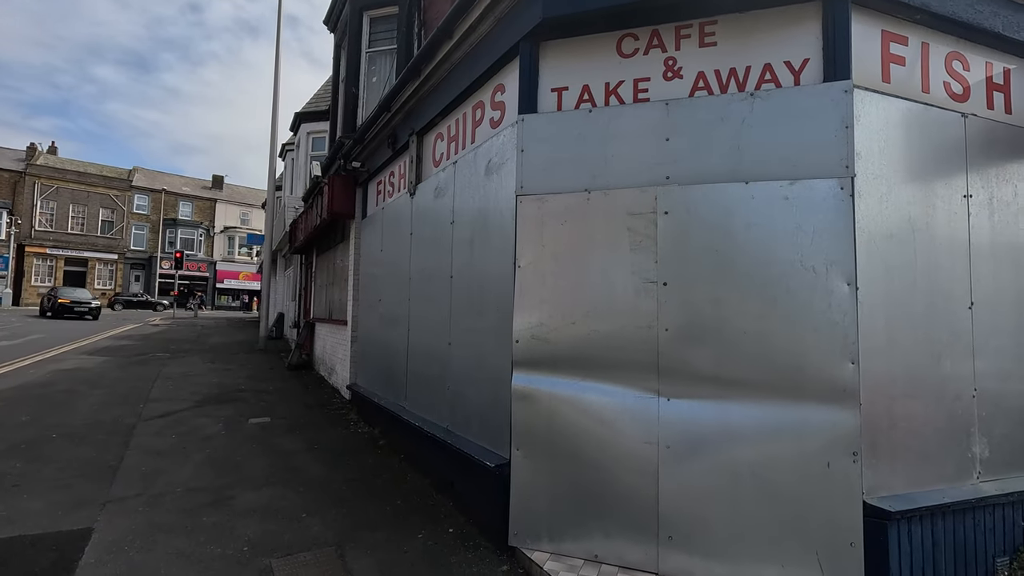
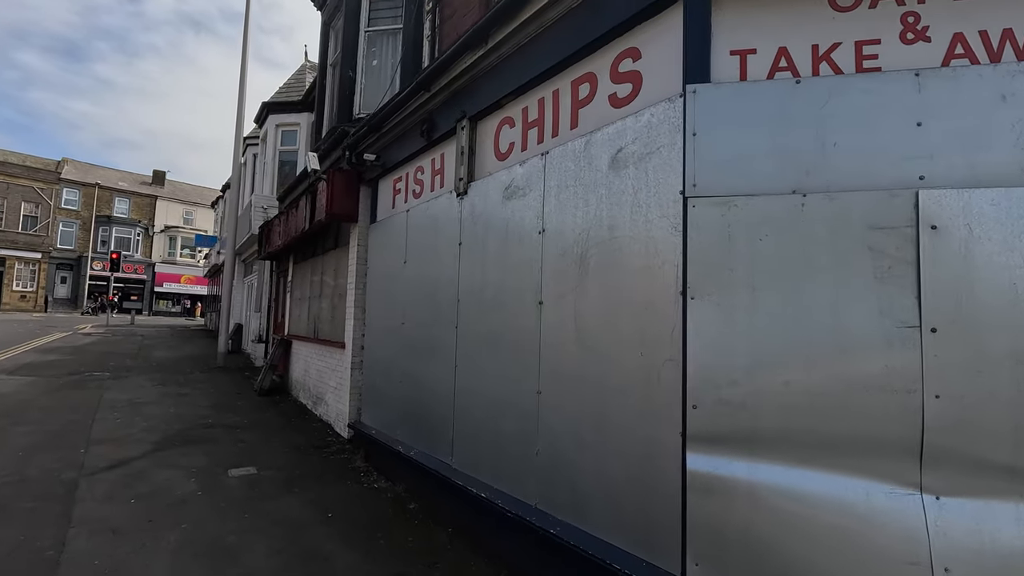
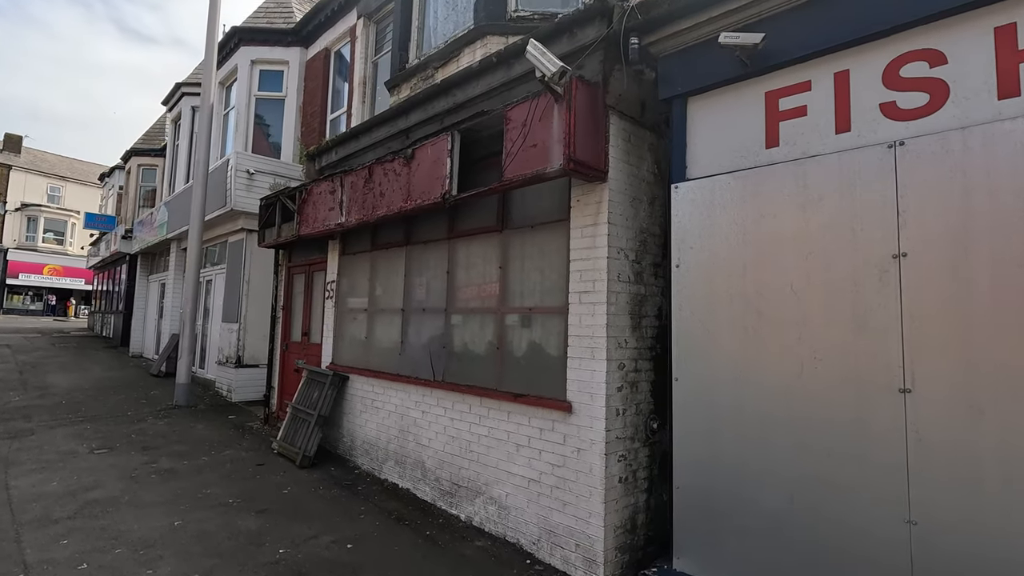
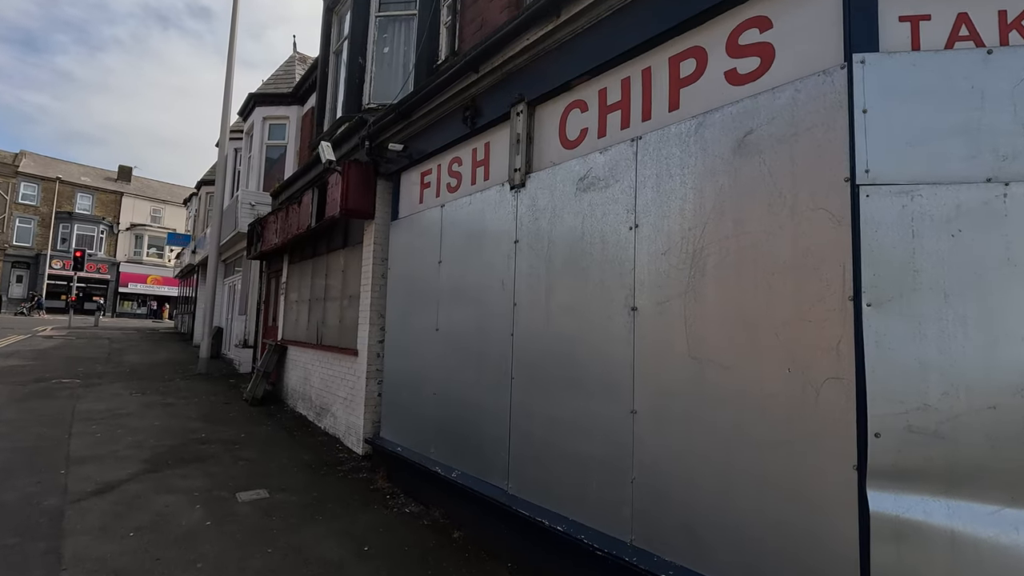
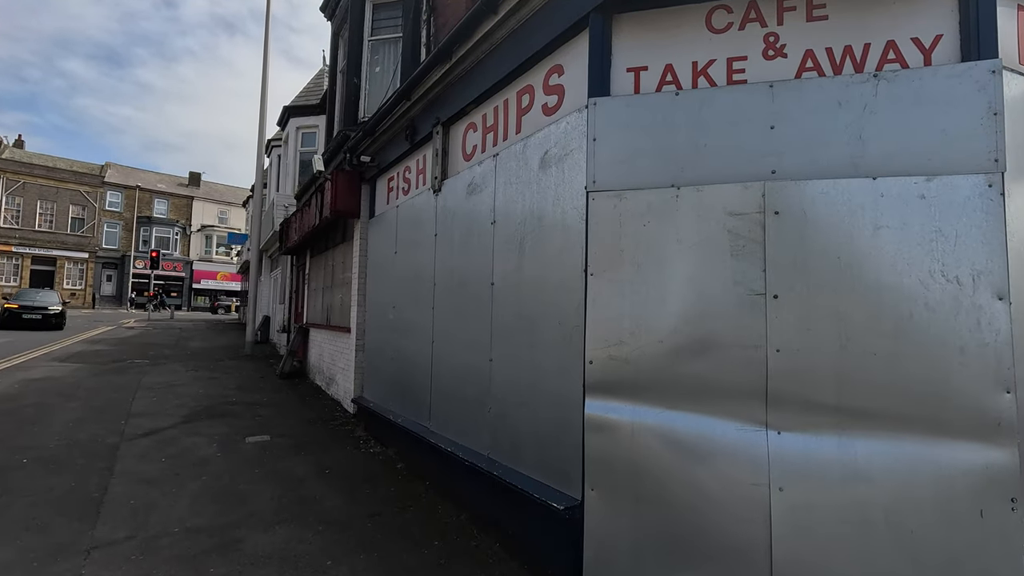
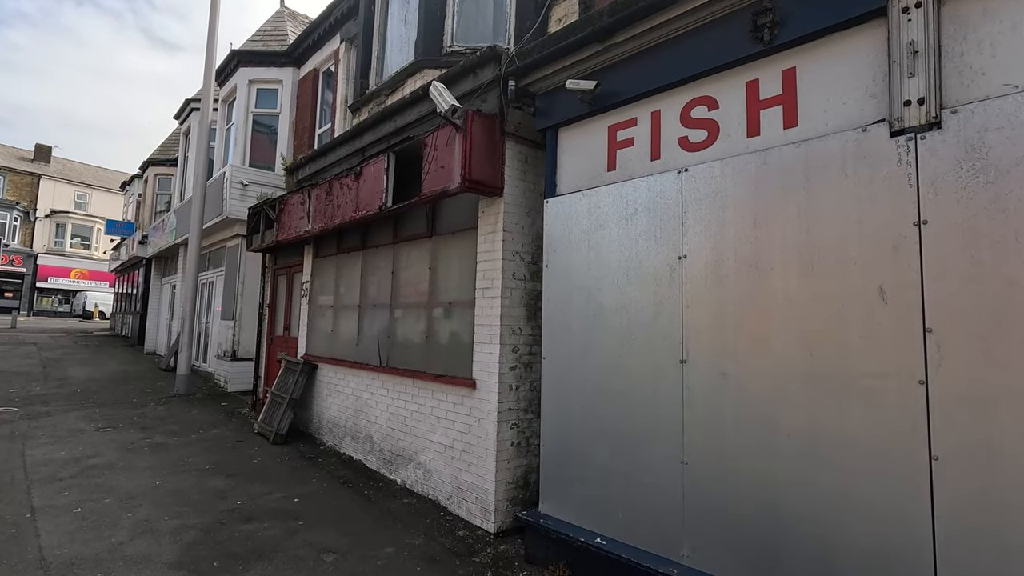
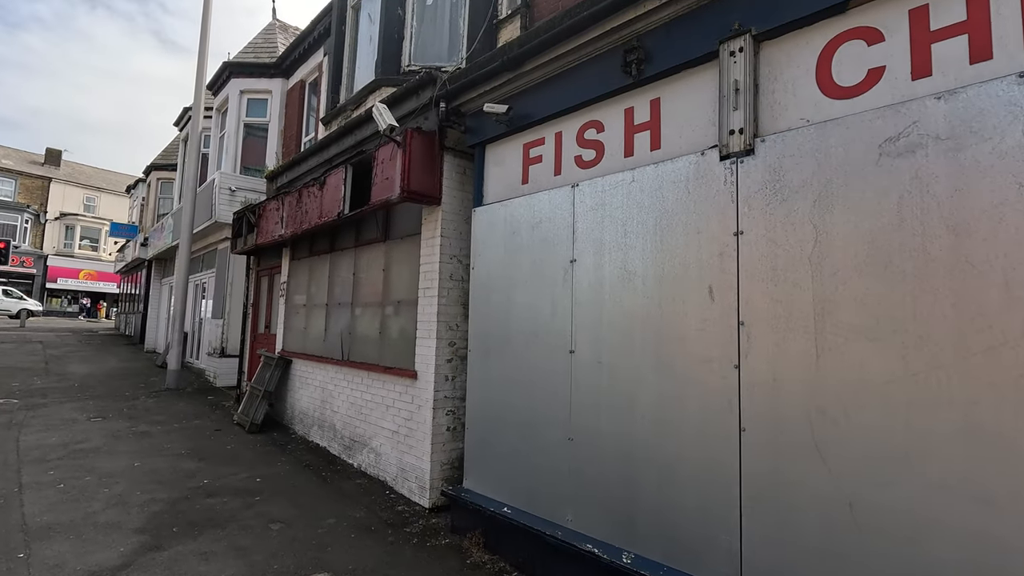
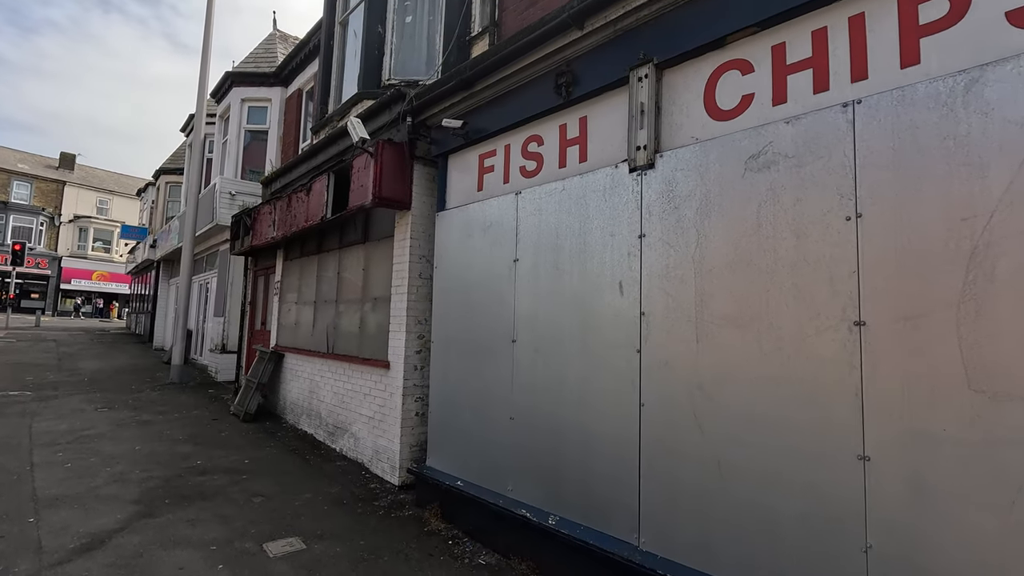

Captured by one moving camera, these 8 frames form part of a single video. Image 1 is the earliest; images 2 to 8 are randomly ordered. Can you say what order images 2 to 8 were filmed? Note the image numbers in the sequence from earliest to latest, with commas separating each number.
5, 2, 4, 8, 7, 6, 3
